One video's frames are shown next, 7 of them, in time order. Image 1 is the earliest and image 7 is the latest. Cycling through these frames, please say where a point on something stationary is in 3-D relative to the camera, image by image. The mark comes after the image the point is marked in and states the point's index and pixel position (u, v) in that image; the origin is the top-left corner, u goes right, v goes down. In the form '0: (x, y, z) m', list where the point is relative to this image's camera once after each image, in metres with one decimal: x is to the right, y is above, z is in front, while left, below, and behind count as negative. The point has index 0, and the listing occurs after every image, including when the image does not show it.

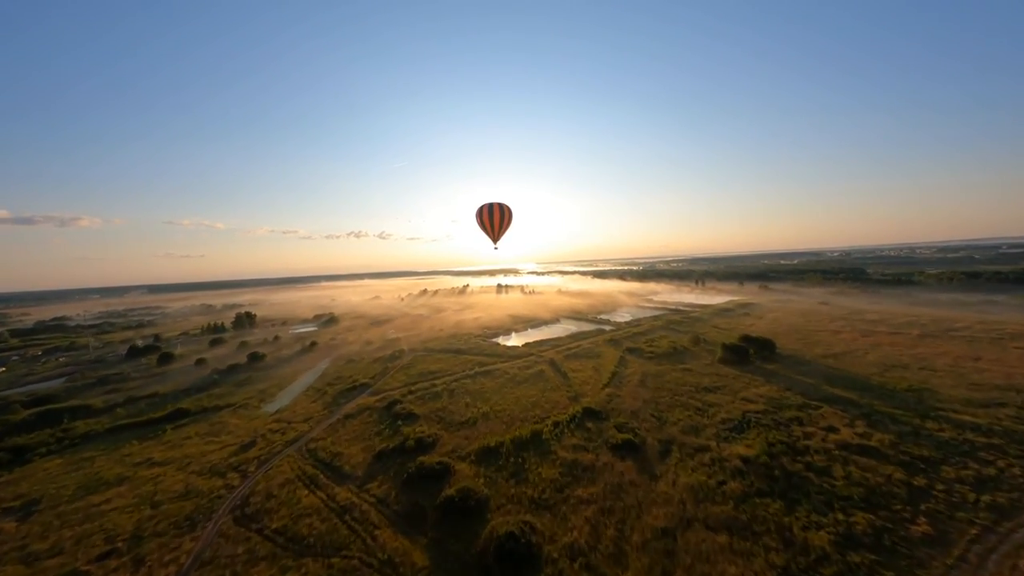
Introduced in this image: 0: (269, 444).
0: (-12.0, -7.7, +14.7) m
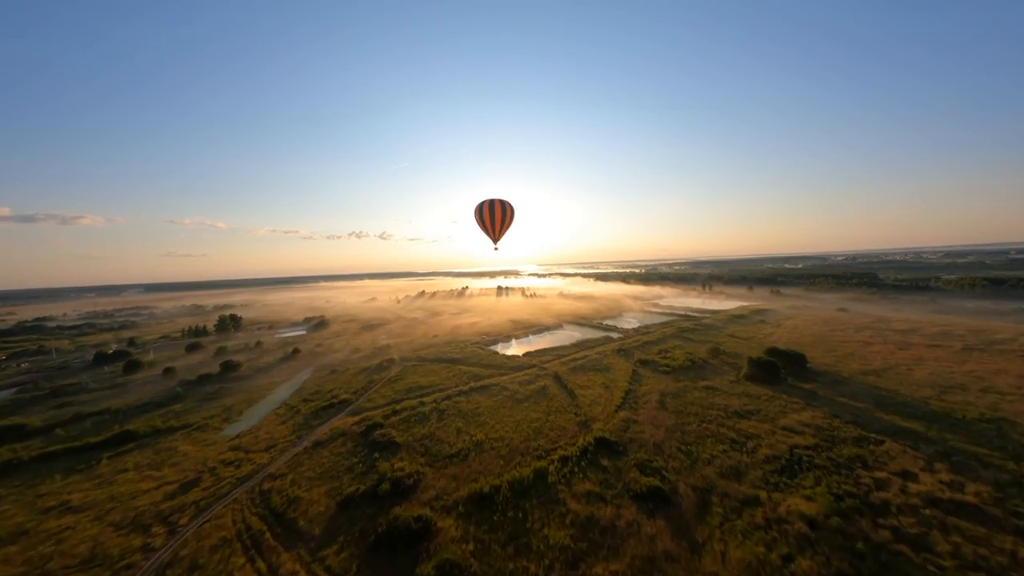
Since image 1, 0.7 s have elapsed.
0: (-12.1, -8.0, +12.1) m
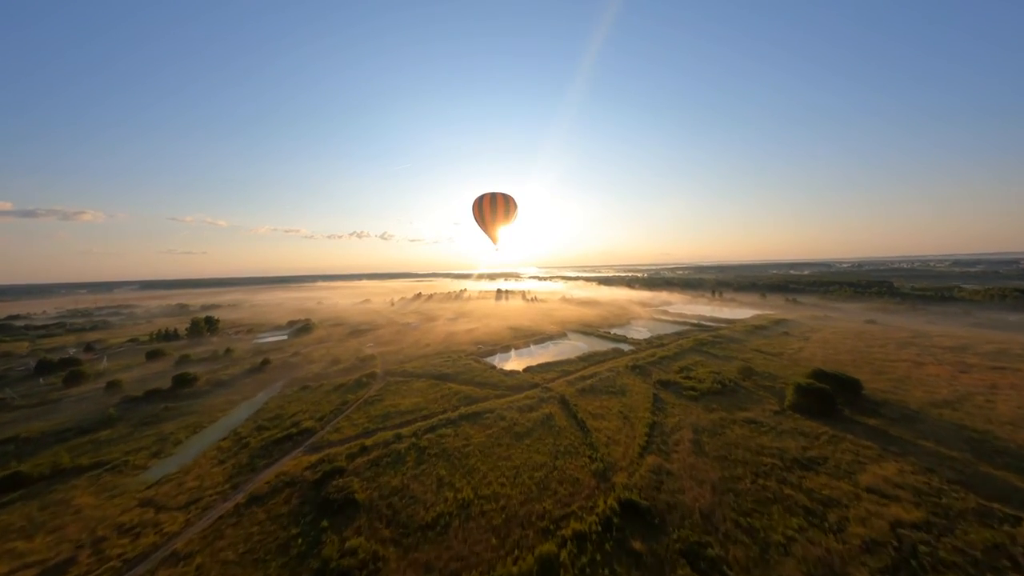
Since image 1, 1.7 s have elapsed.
0: (-12.2, -8.1, +8.7) m
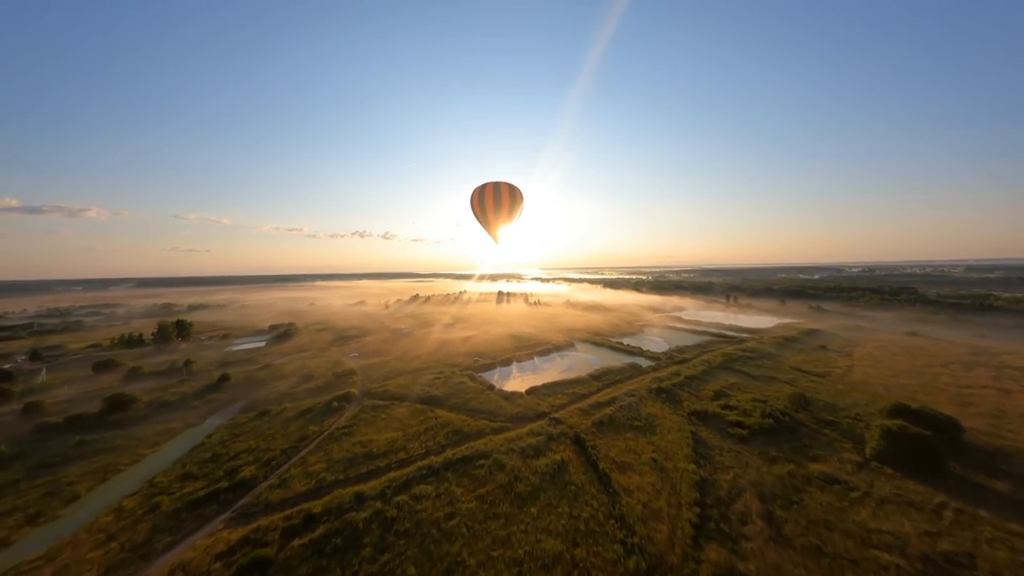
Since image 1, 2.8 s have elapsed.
0: (-12.2, -8.4, +4.9) m
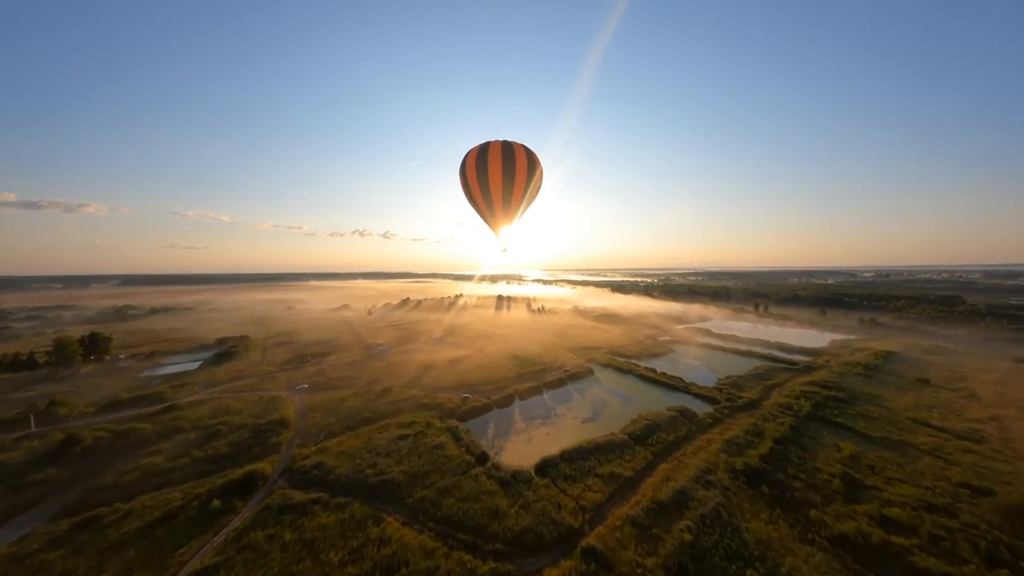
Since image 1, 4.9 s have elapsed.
0: (-12.1, -9.1, -2.6) m
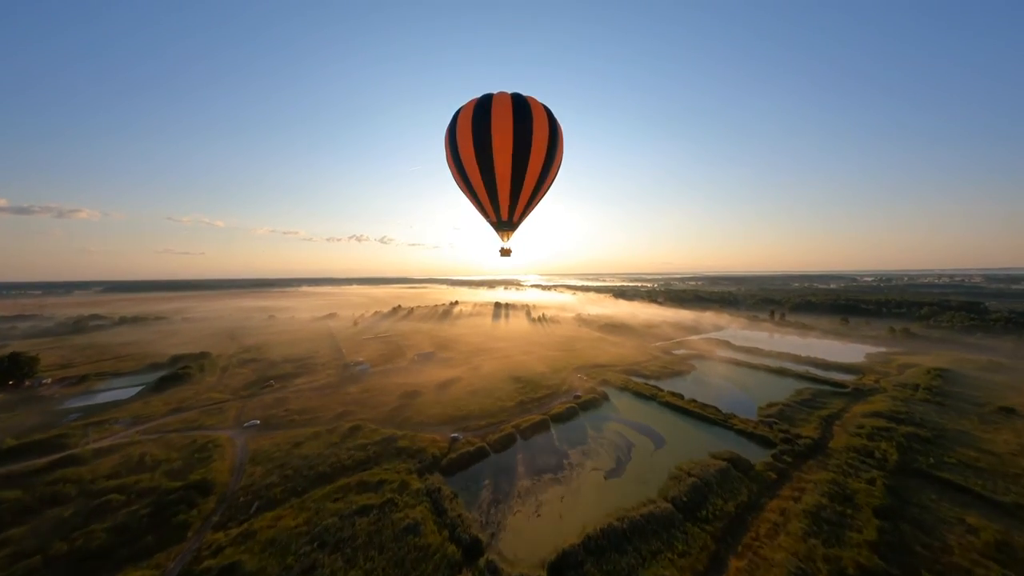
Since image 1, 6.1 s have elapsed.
0: (-11.9, -9.5, -7.0) m
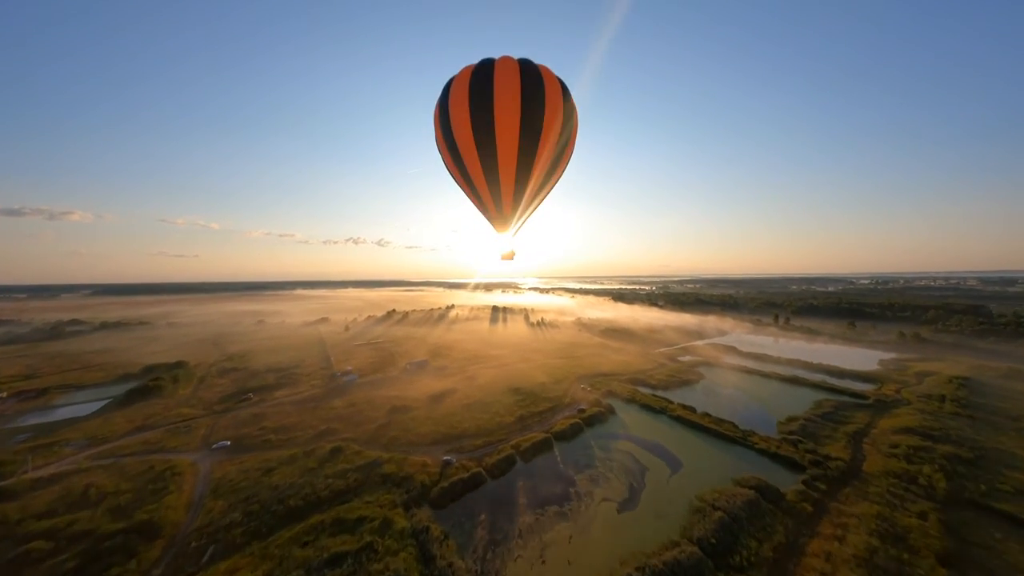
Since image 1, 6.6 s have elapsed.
0: (-11.7, -9.6, -8.9) m
